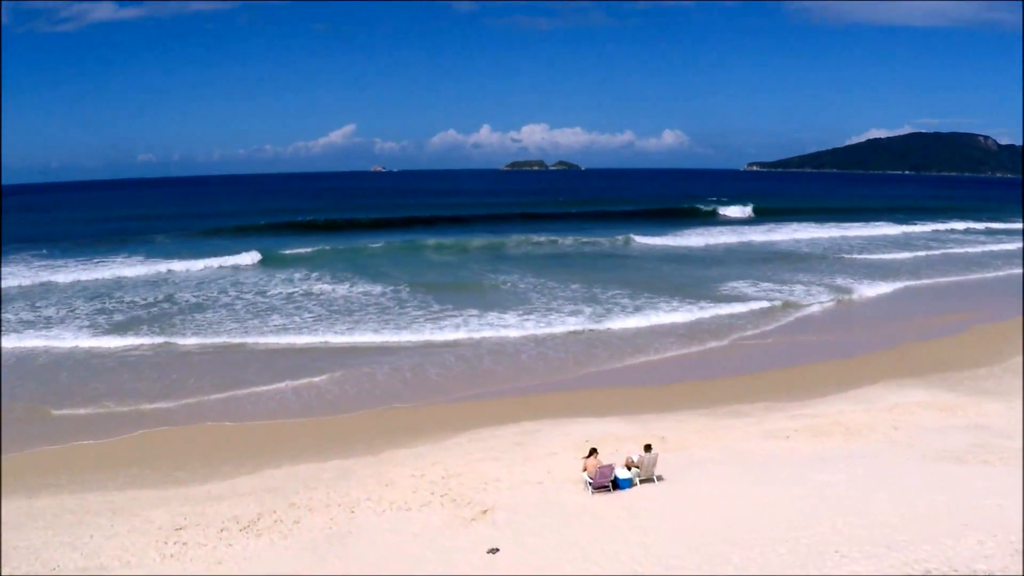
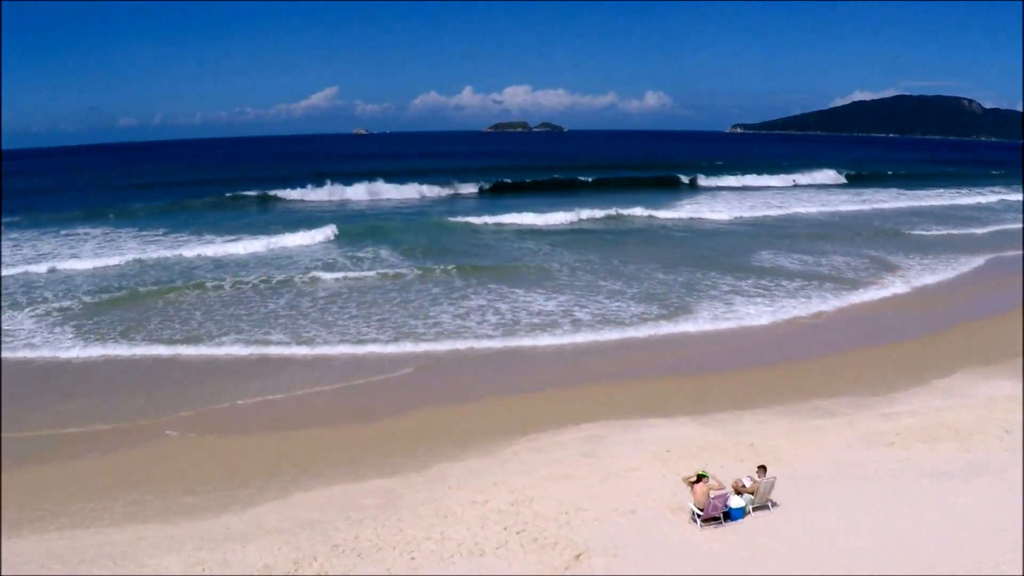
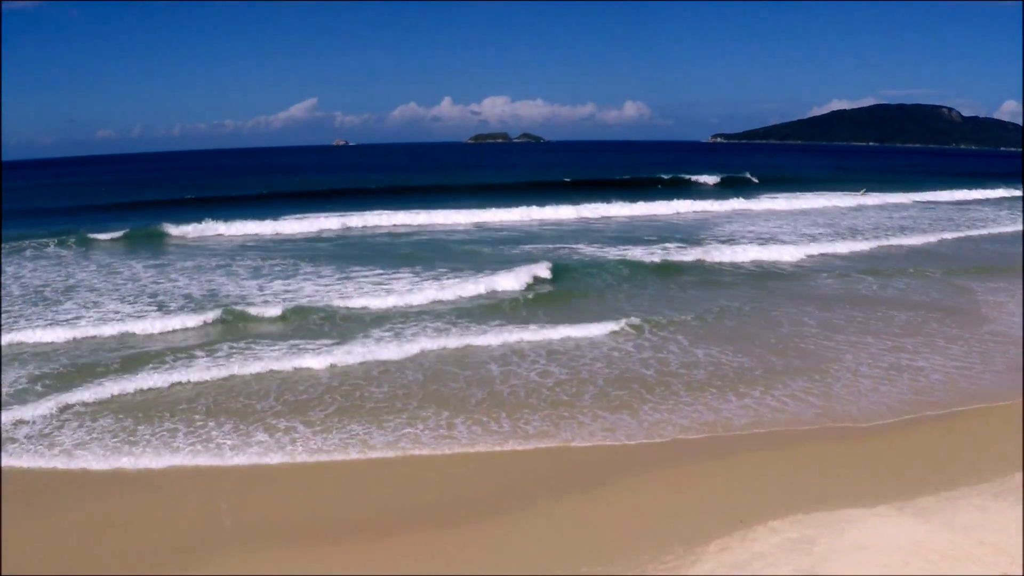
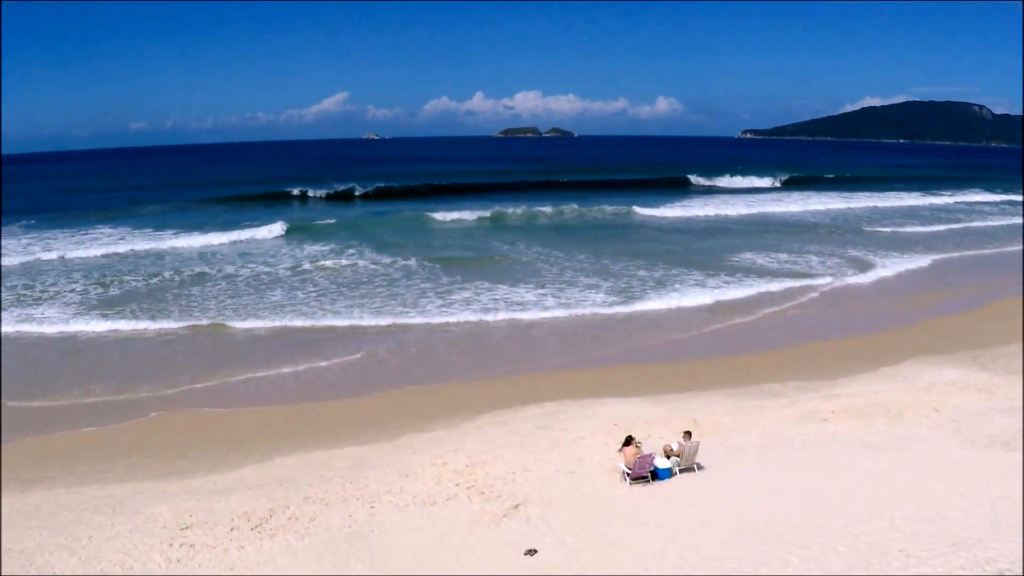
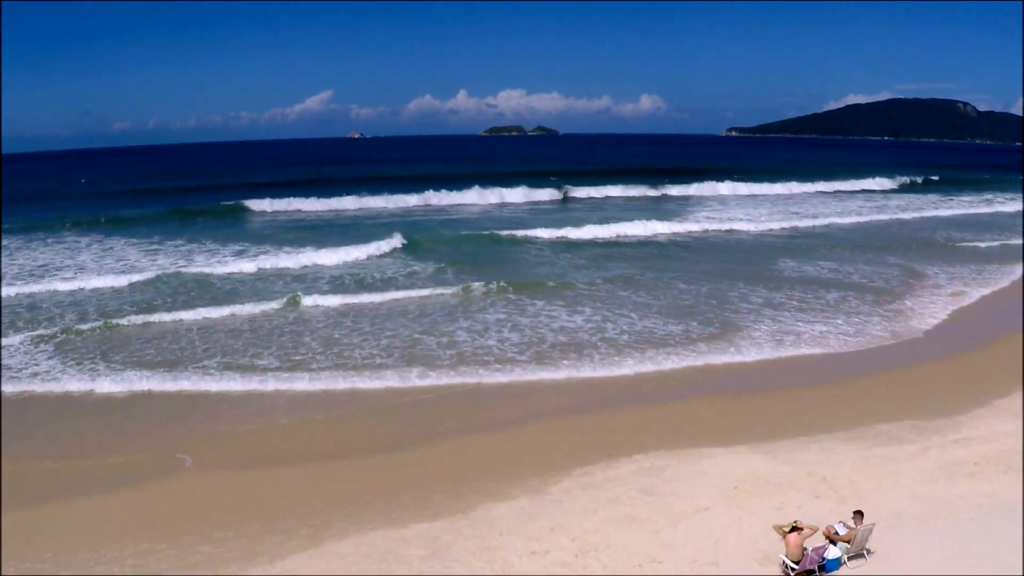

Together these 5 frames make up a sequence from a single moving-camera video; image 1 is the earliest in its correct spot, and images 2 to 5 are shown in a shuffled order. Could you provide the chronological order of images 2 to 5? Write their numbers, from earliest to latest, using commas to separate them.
4, 2, 5, 3
